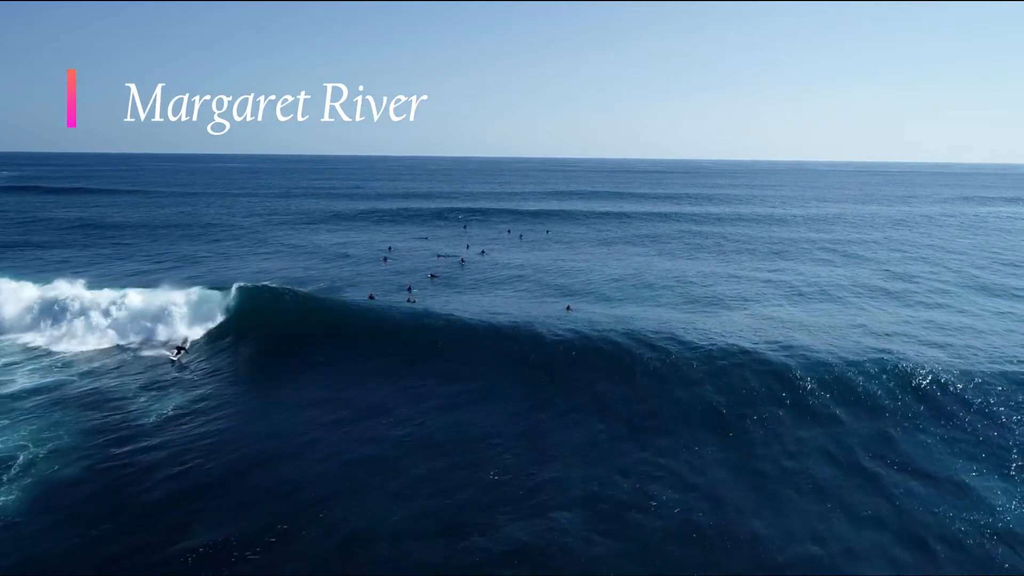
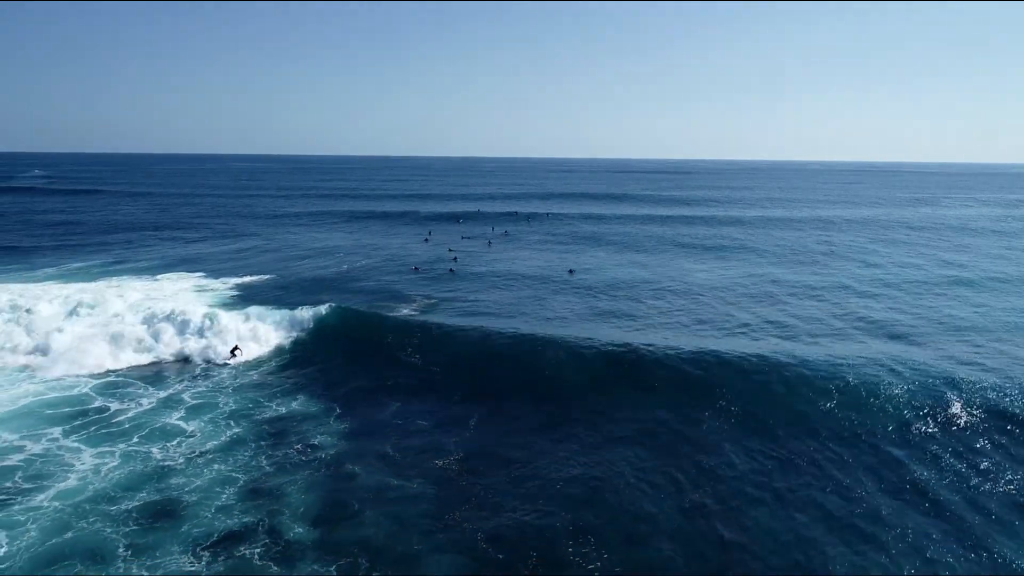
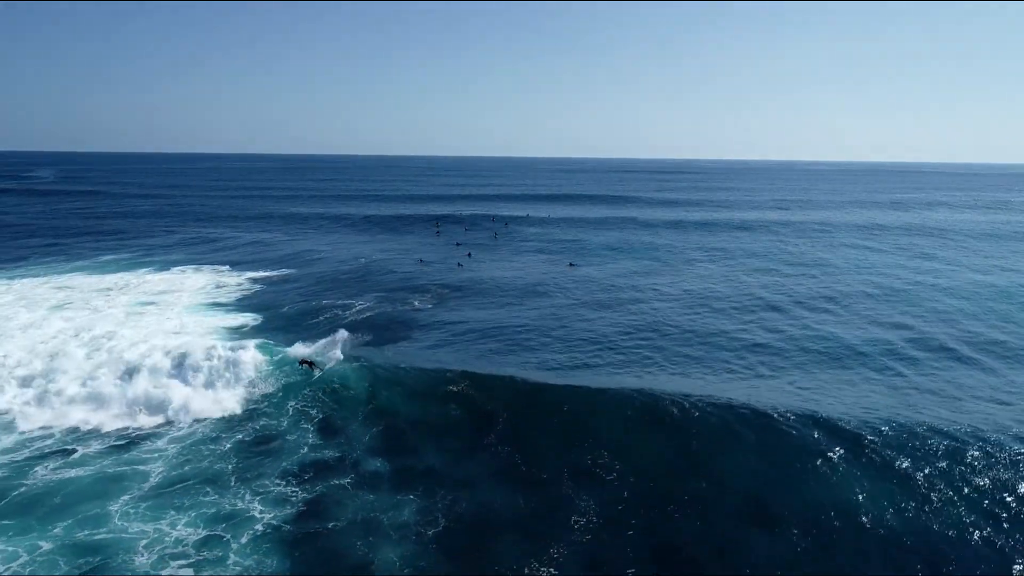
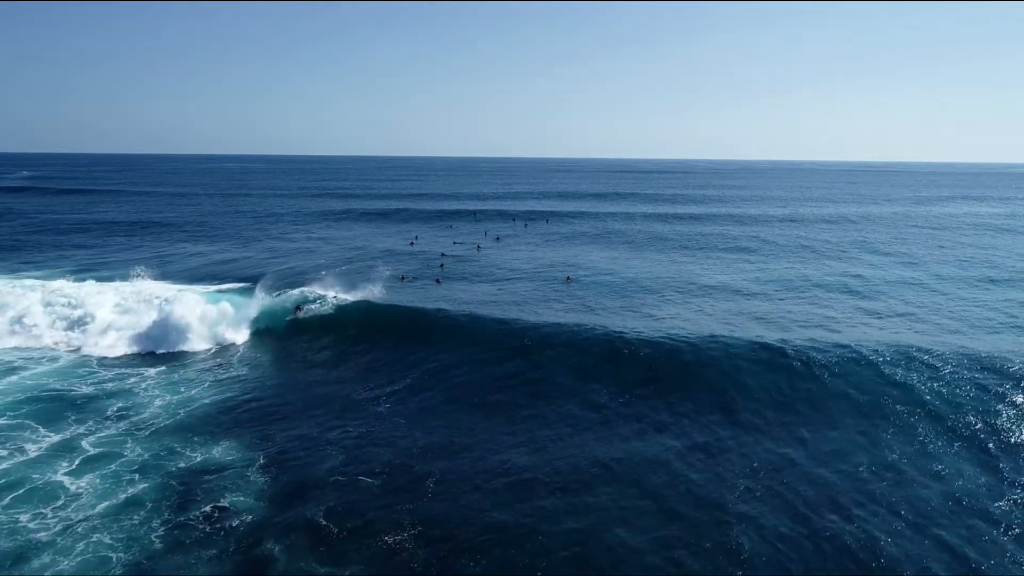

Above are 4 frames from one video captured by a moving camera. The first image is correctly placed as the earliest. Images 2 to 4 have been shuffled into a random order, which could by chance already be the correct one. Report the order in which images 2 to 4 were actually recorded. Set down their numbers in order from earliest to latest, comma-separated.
4, 2, 3
